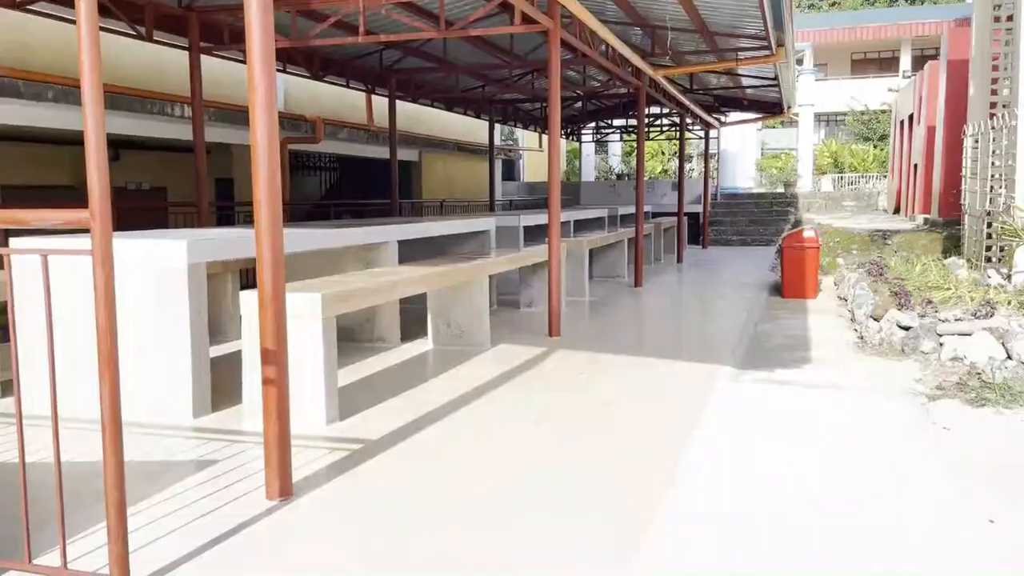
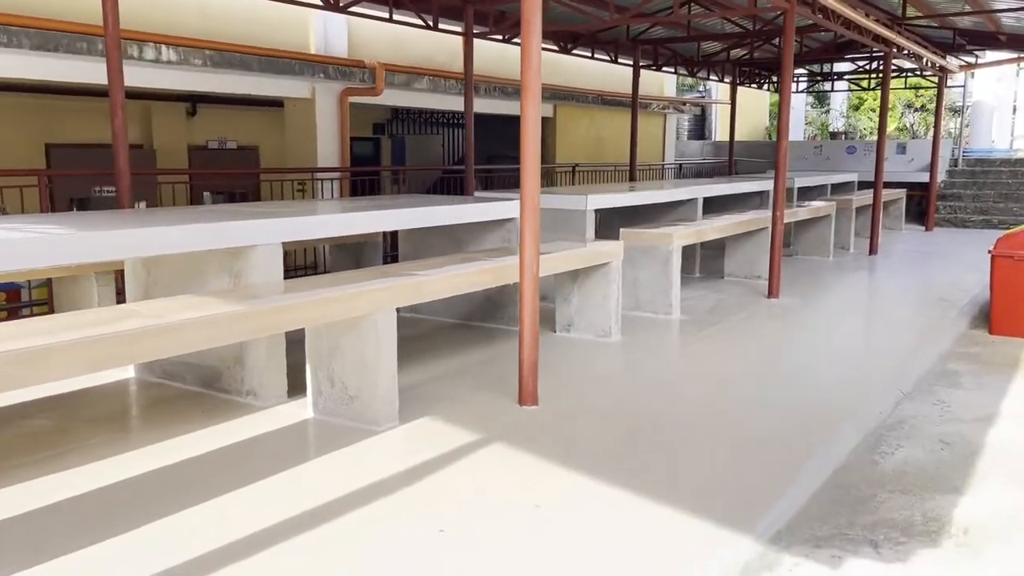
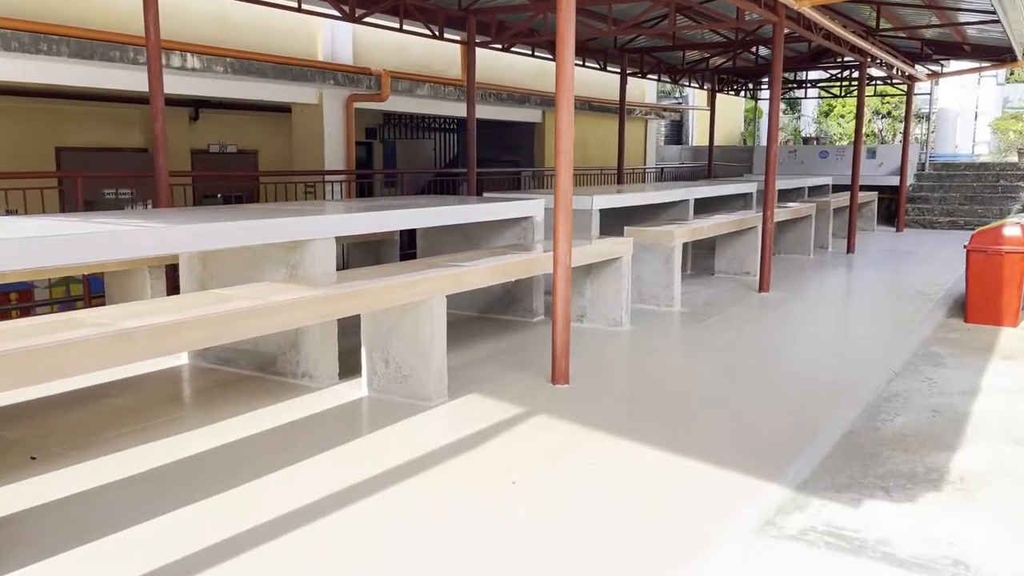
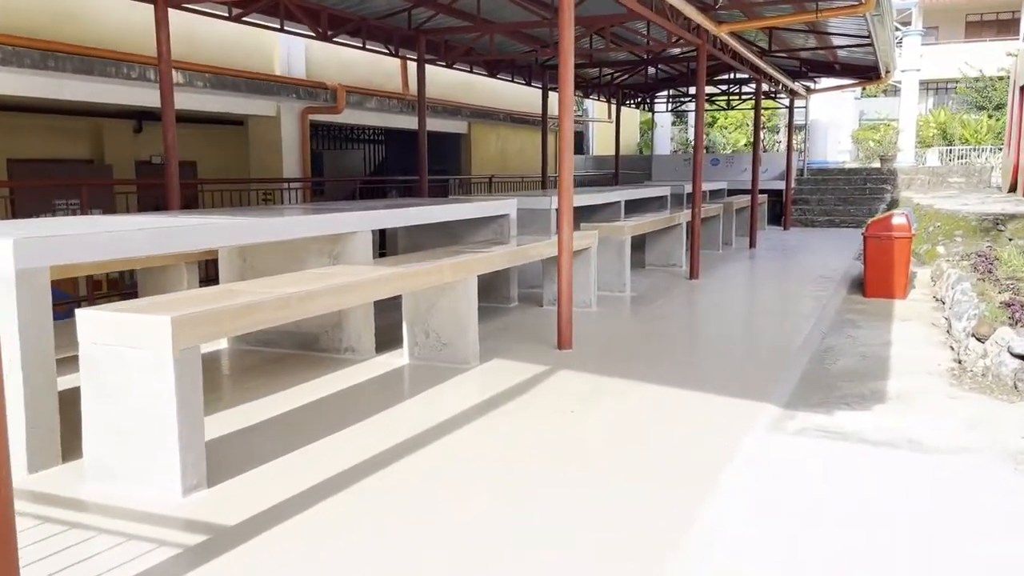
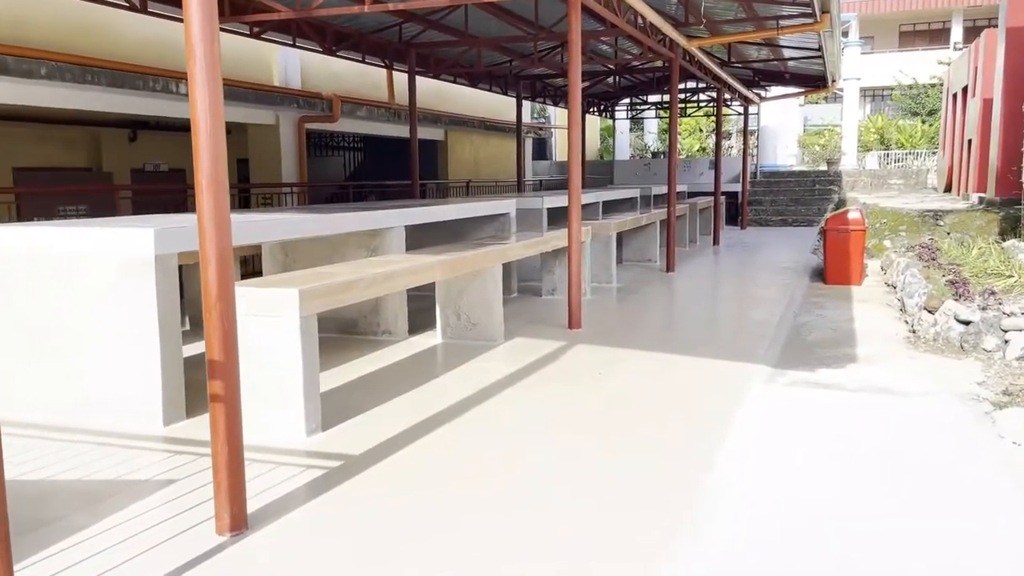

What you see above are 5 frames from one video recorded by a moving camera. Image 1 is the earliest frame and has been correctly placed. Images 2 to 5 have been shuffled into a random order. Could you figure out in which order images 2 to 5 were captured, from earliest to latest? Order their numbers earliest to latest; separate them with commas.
5, 4, 3, 2
